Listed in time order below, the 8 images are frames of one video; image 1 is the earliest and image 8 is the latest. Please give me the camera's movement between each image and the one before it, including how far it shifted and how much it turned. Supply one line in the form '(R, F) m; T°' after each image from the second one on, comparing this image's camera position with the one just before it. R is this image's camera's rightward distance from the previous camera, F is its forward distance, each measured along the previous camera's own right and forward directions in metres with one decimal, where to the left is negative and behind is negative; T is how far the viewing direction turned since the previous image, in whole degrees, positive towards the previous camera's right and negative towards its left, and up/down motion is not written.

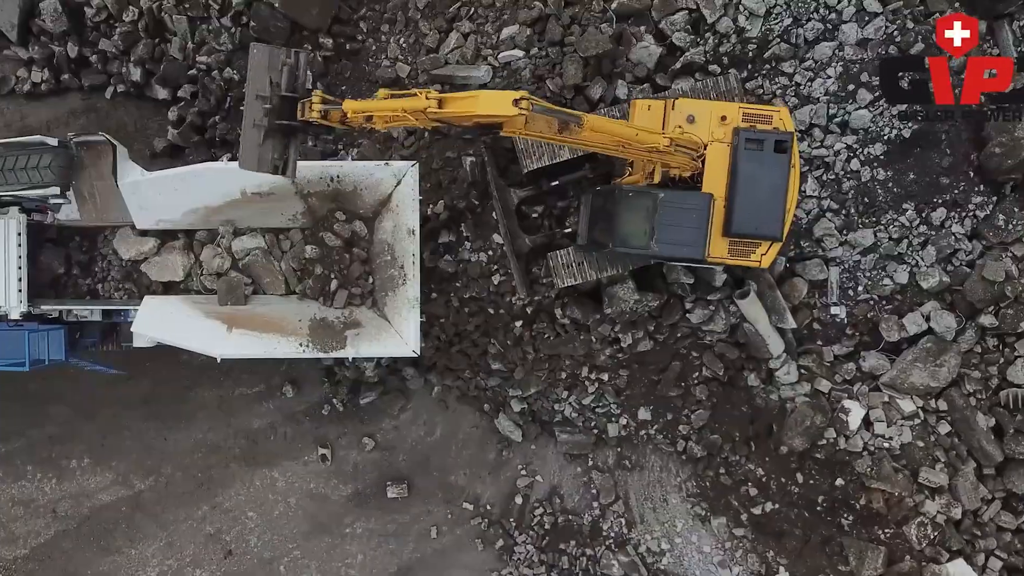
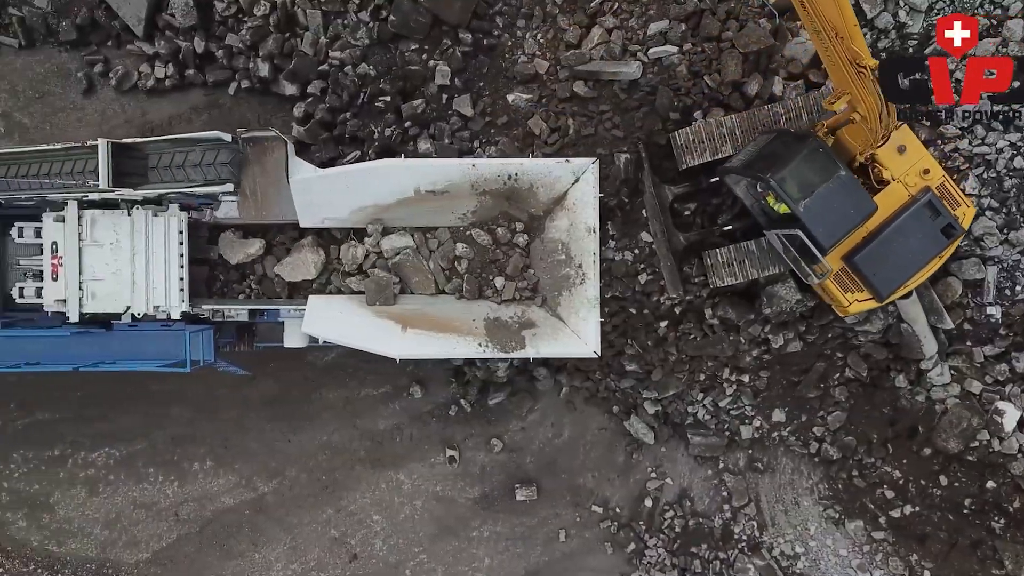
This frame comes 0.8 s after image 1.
(-1.2, +0.1) m; 0°
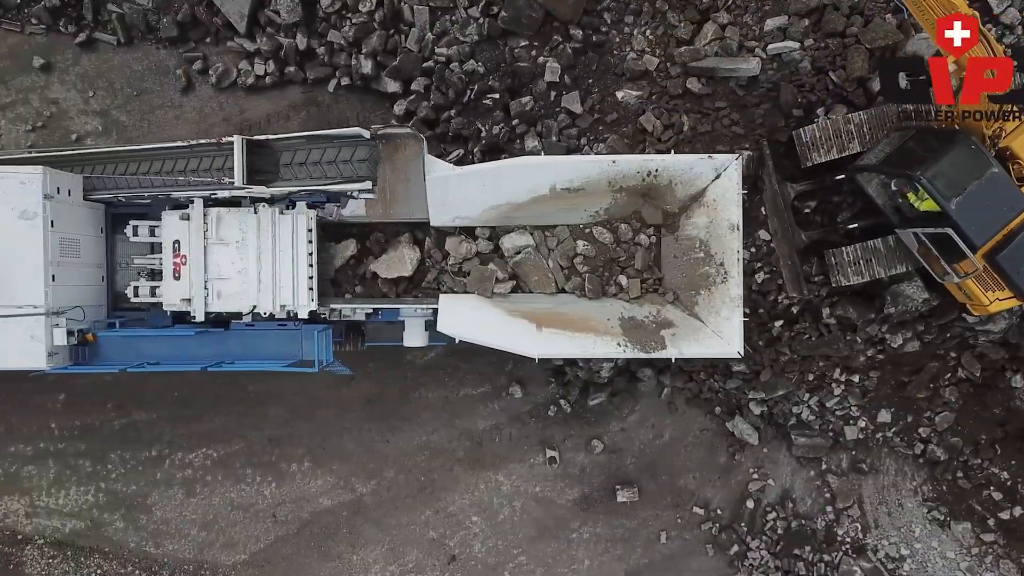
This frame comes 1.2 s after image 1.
(-0.9, +0.1) m; 0°
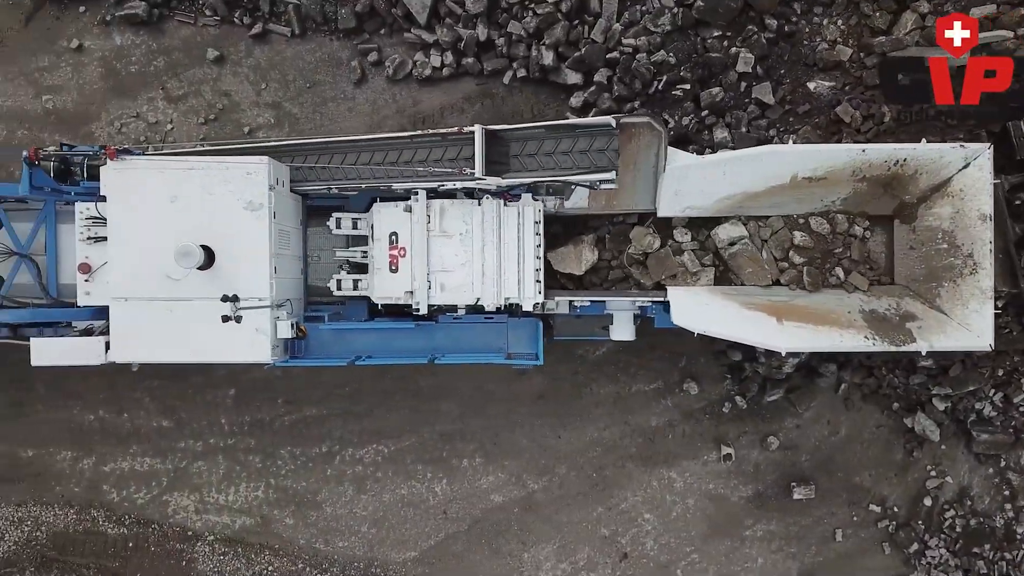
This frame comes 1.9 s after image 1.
(-1.5, +0.1) m; 0°
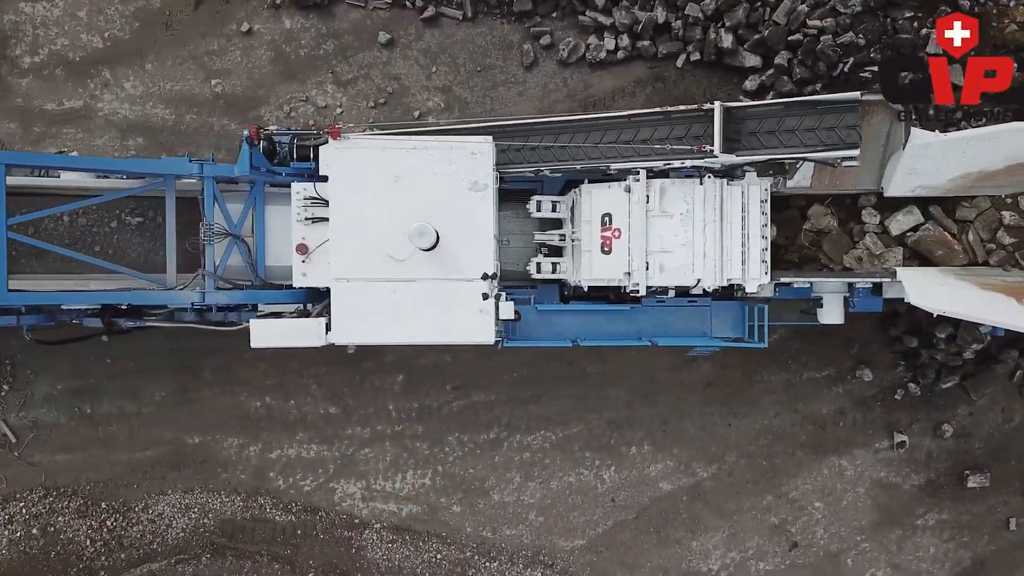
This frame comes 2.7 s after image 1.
(-1.5, +0.1) m; 0°
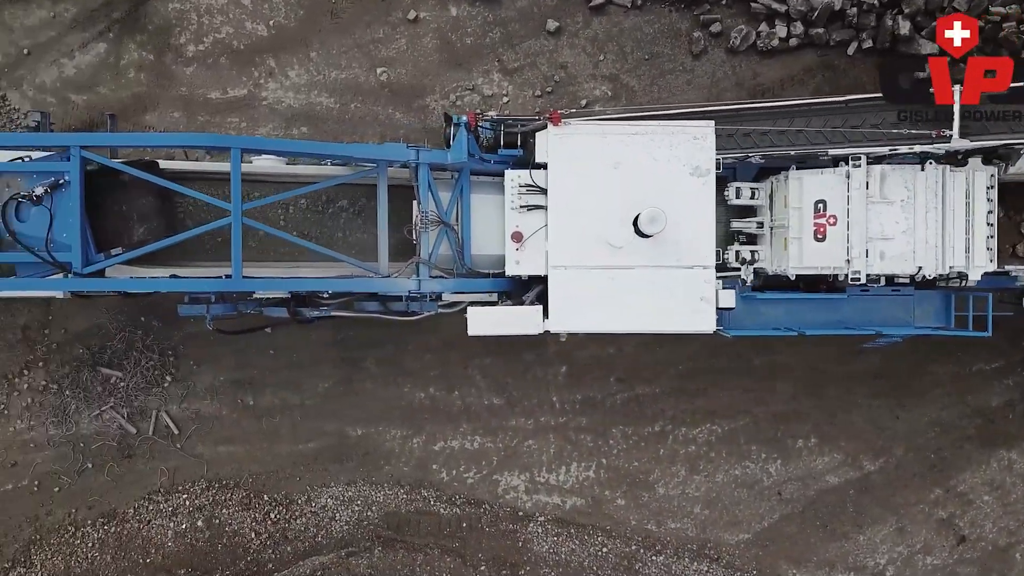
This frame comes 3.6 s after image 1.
(-1.4, +0.1) m; 0°
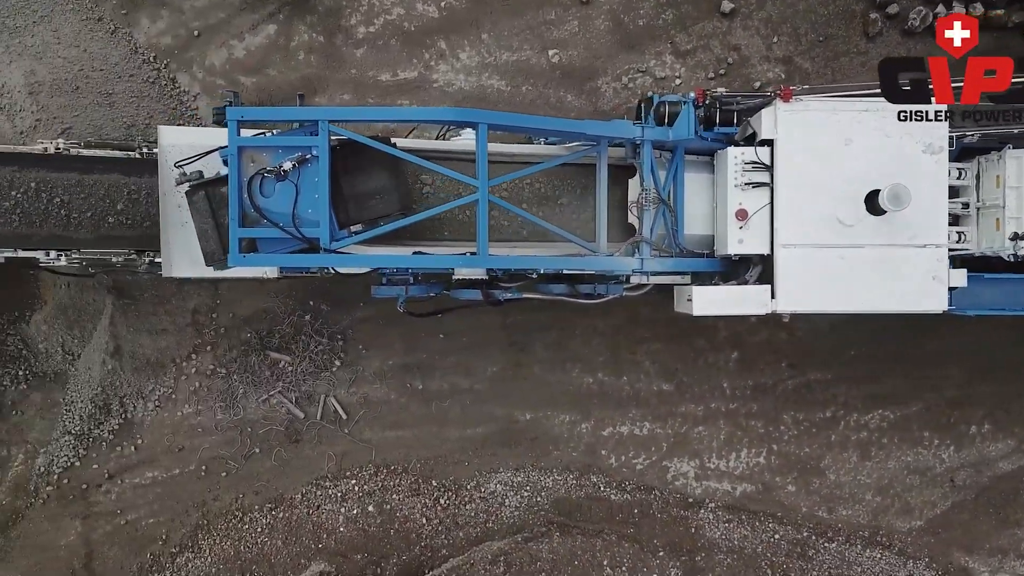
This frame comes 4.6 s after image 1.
(-1.5, 0.0) m; 0°
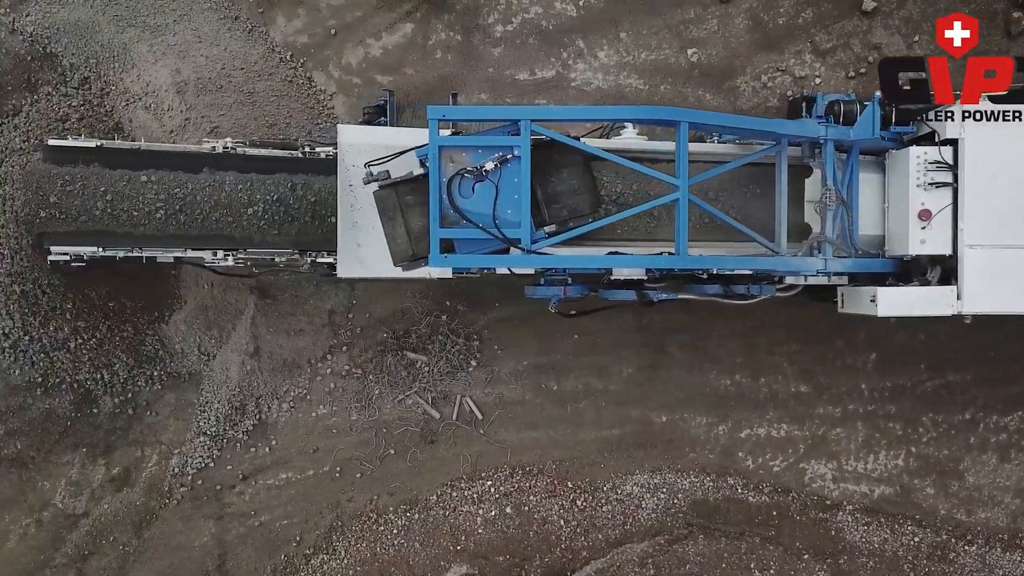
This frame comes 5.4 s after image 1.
(-1.2, 0.0) m; 0°
